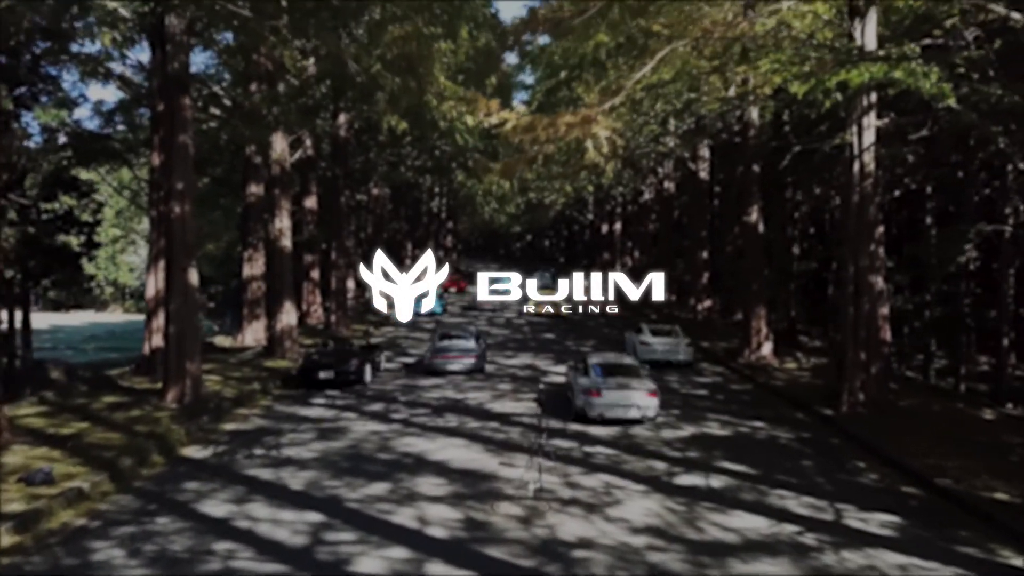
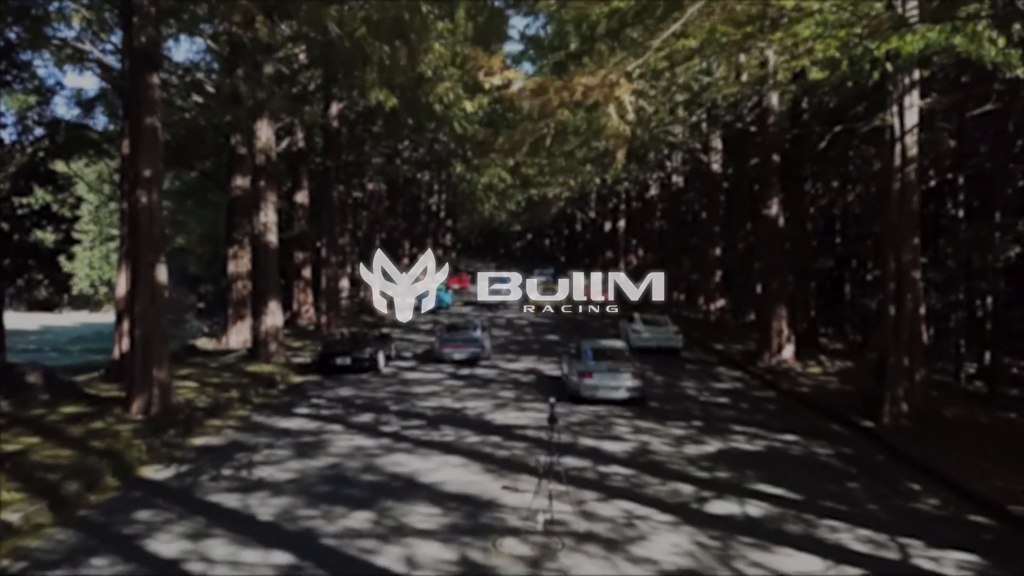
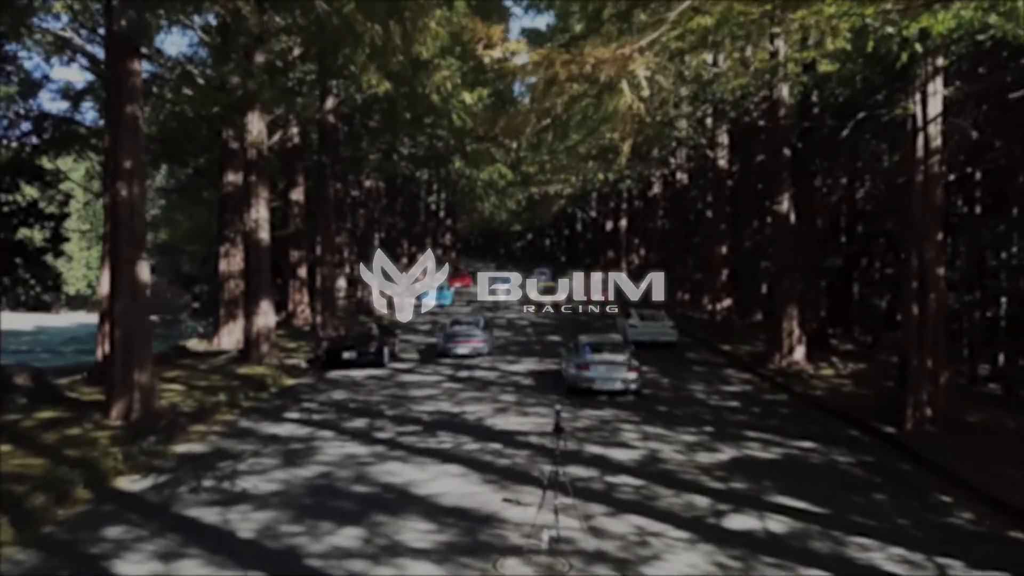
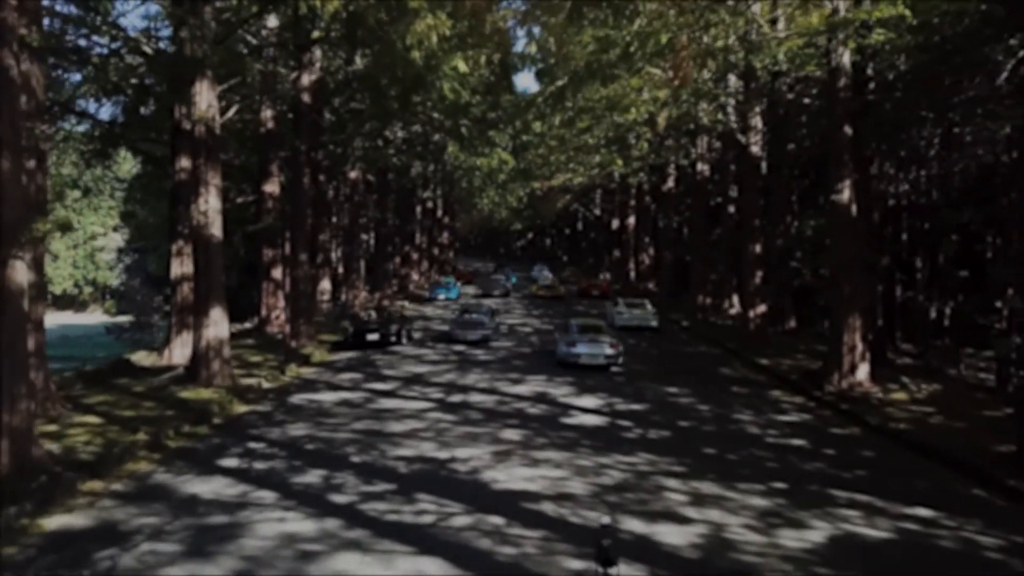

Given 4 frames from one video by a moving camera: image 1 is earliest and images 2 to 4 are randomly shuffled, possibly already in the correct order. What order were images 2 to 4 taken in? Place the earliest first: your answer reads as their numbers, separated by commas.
2, 3, 4
